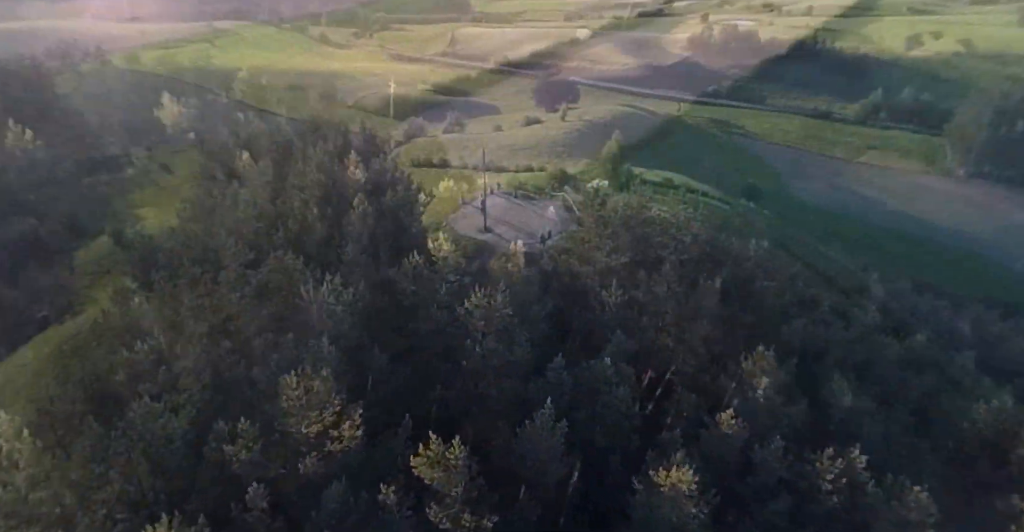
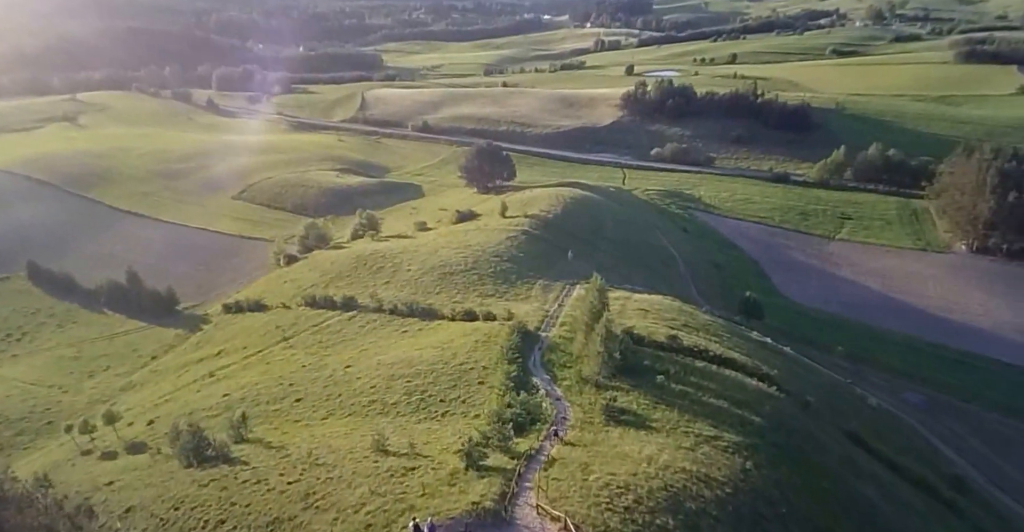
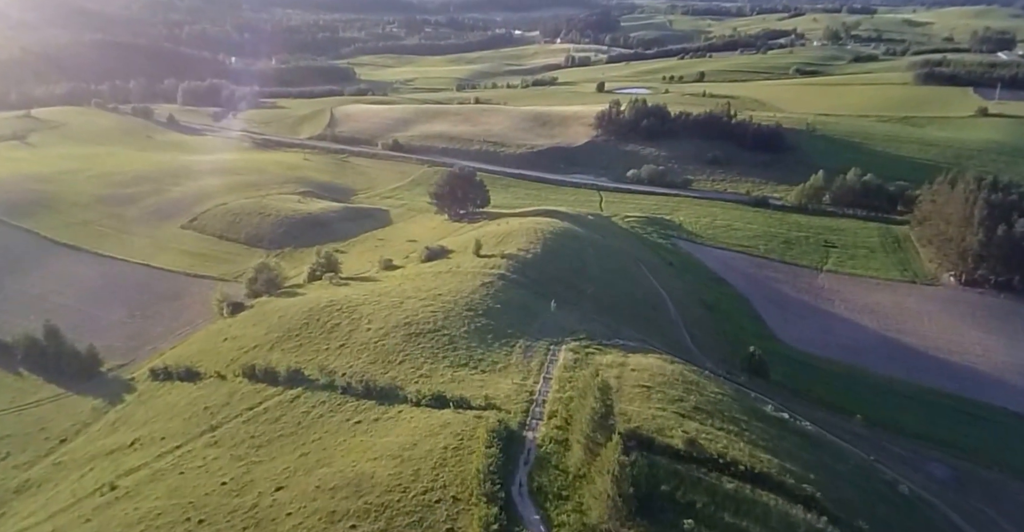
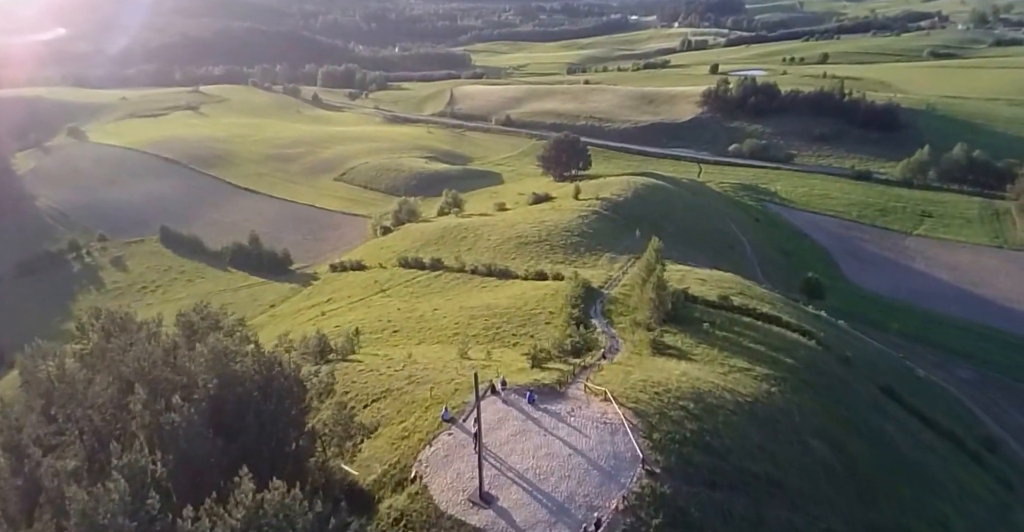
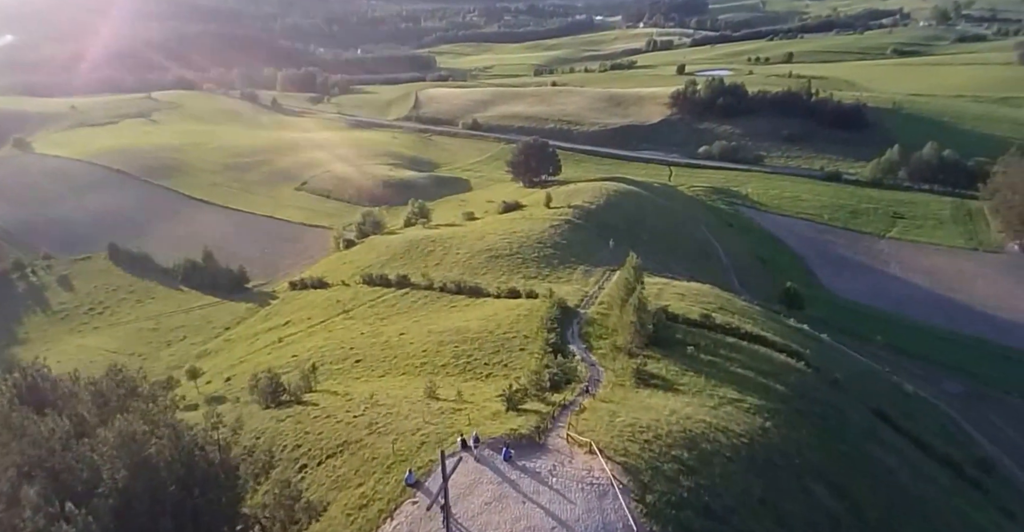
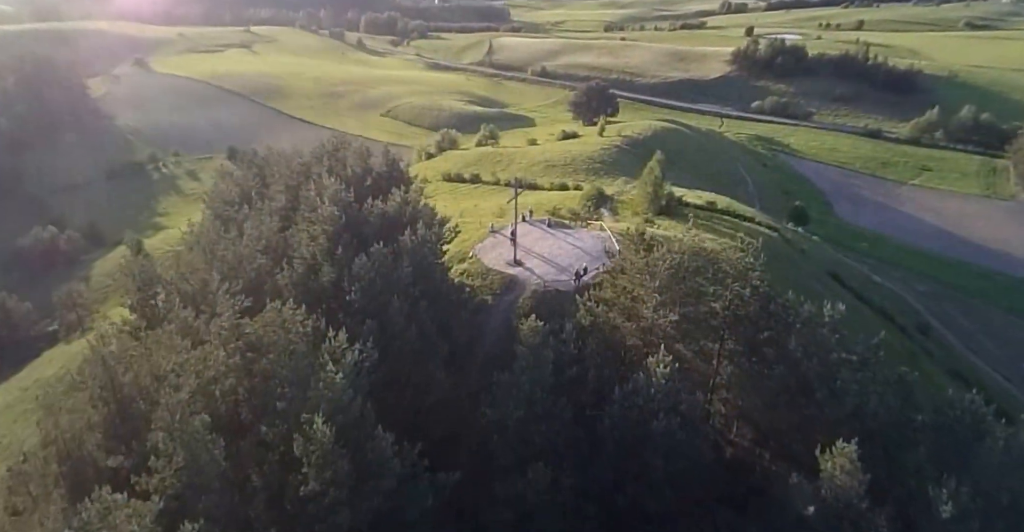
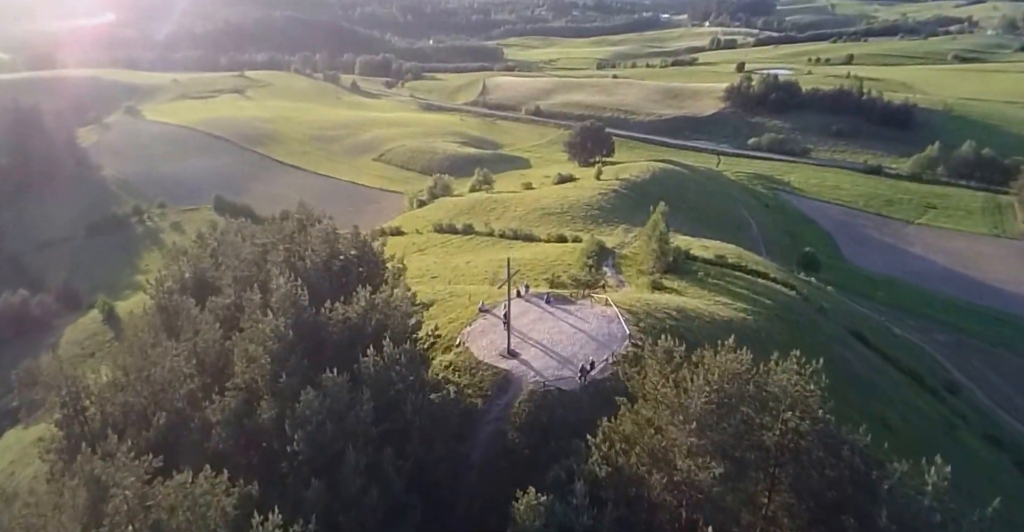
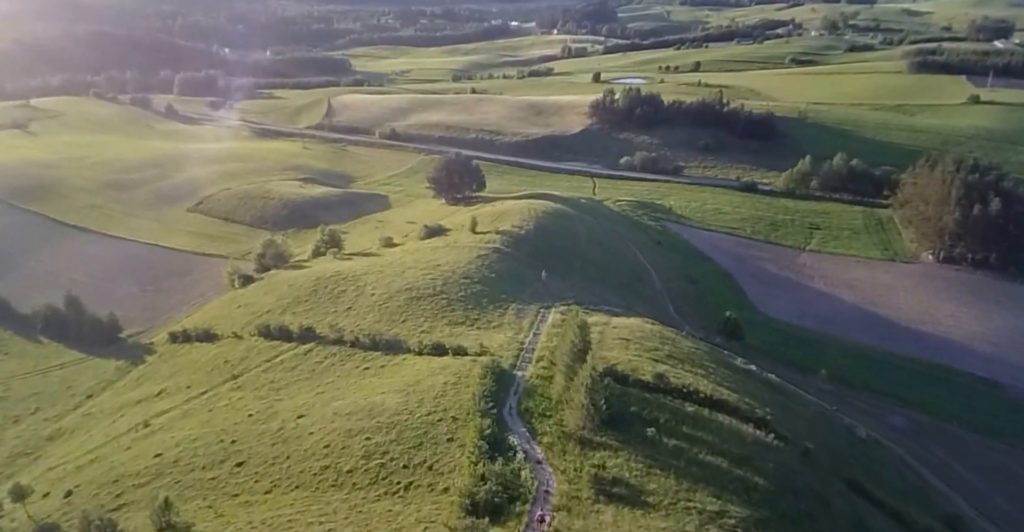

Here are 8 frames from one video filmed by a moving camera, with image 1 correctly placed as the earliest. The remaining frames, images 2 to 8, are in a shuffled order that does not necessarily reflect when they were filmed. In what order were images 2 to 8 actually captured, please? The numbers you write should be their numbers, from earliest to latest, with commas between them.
6, 7, 4, 5, 2, 8, 3
